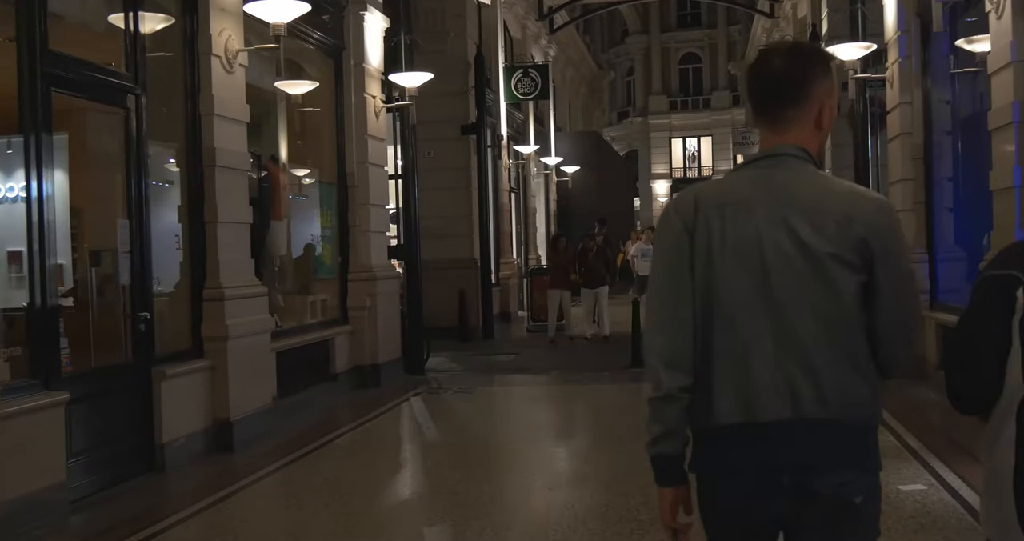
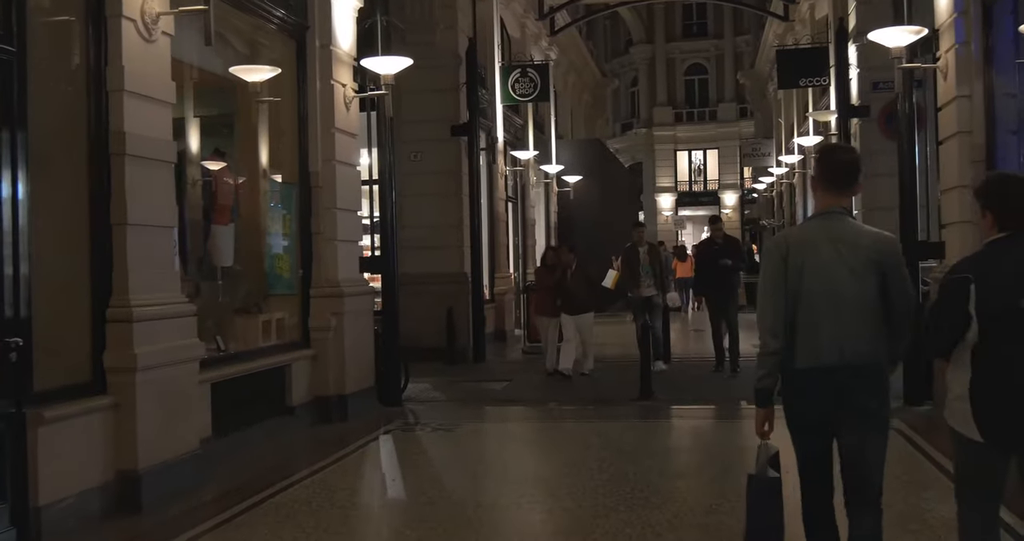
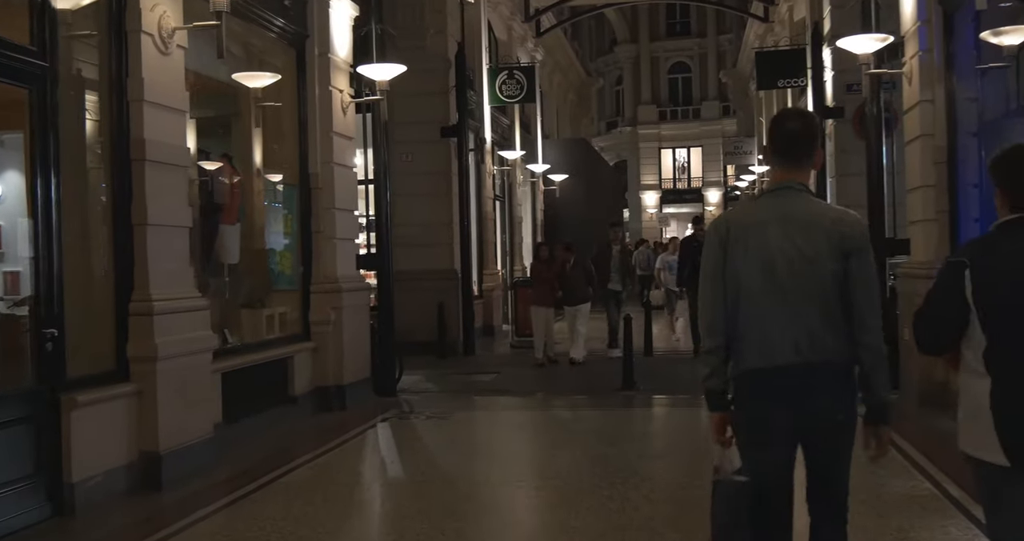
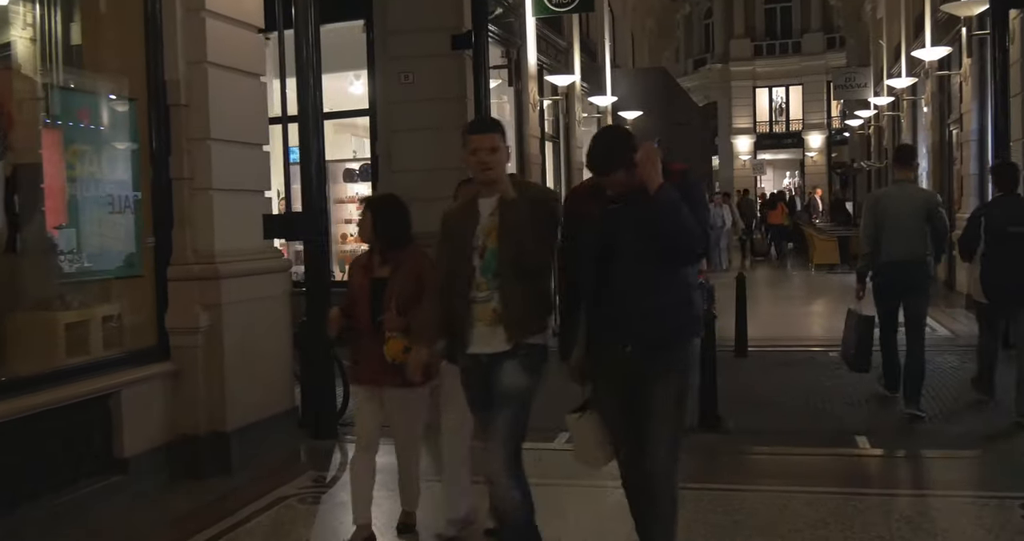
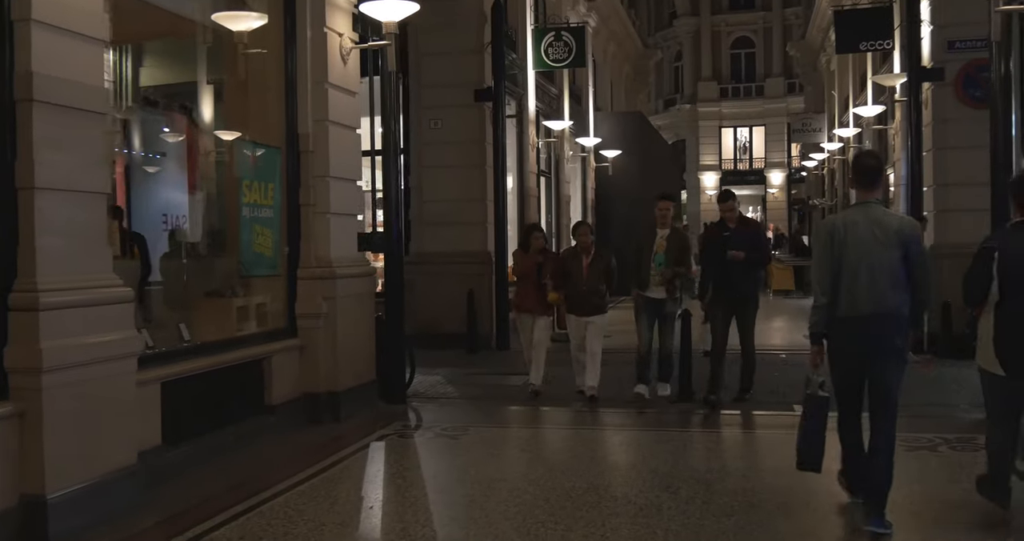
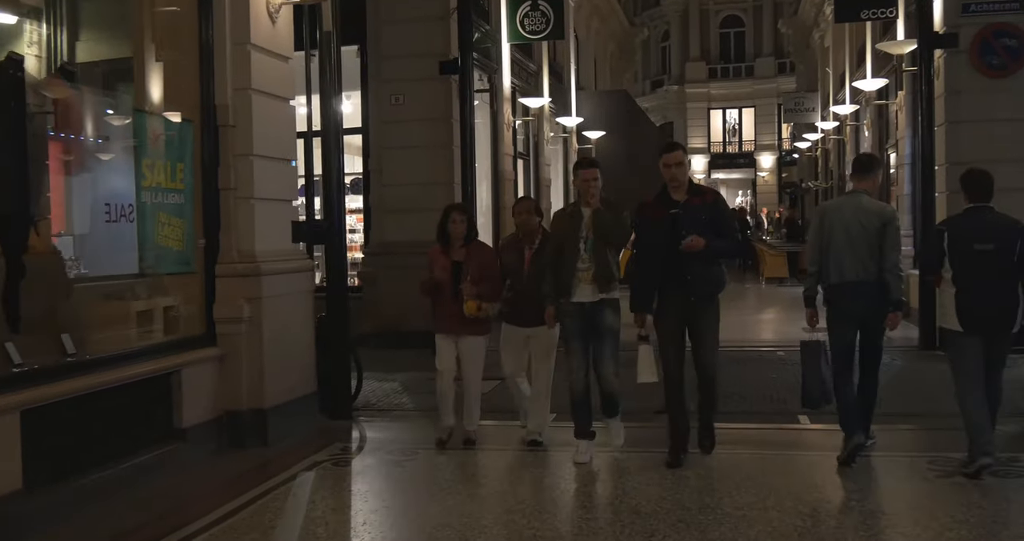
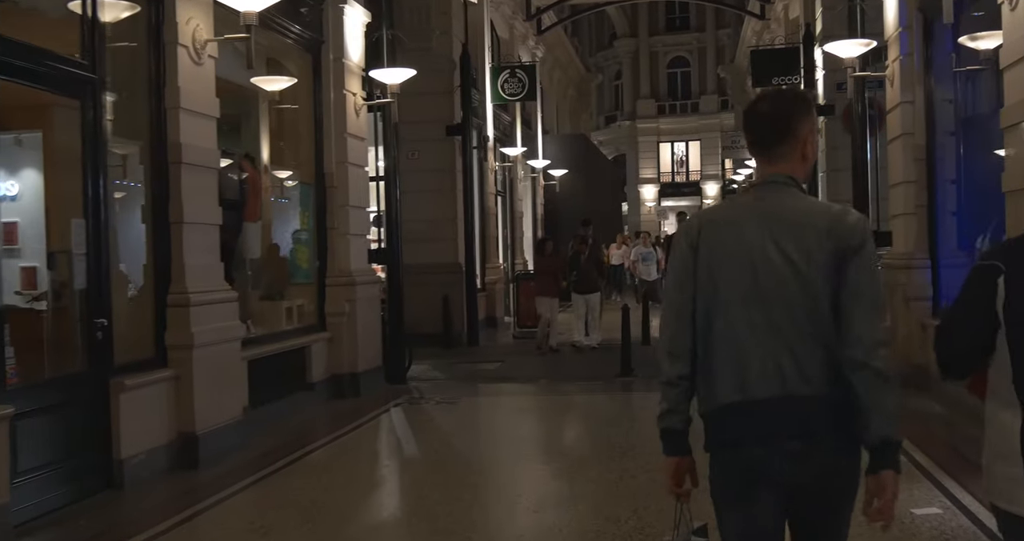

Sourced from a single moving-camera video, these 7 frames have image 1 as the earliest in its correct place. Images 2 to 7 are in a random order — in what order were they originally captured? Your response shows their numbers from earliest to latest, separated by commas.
7, 3, 2, 5, 6, 4
